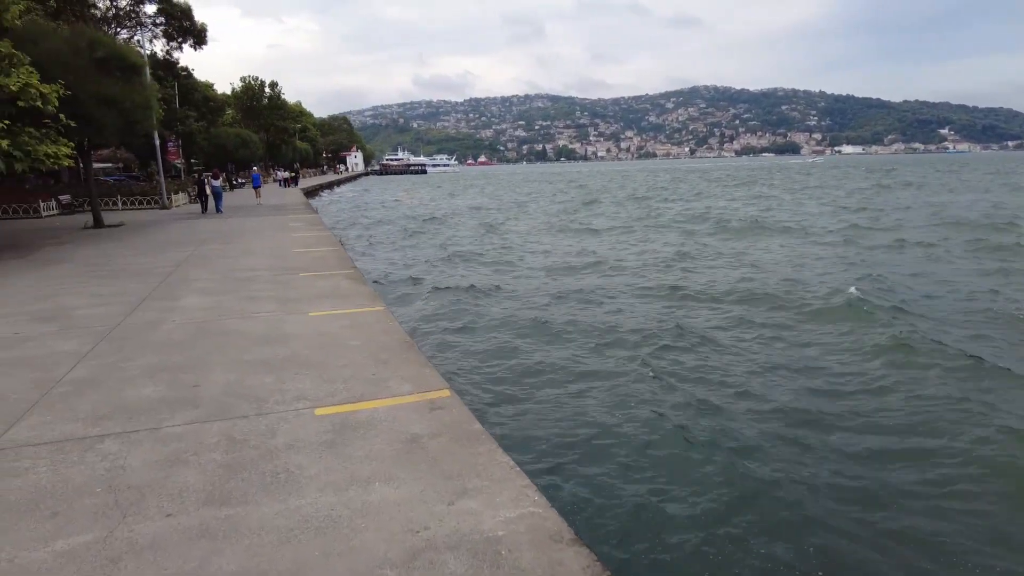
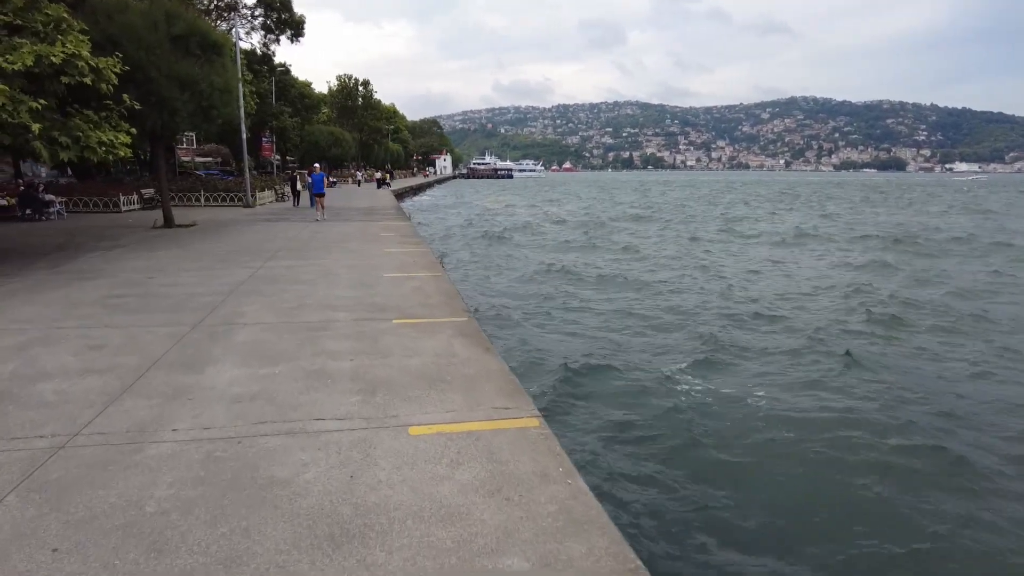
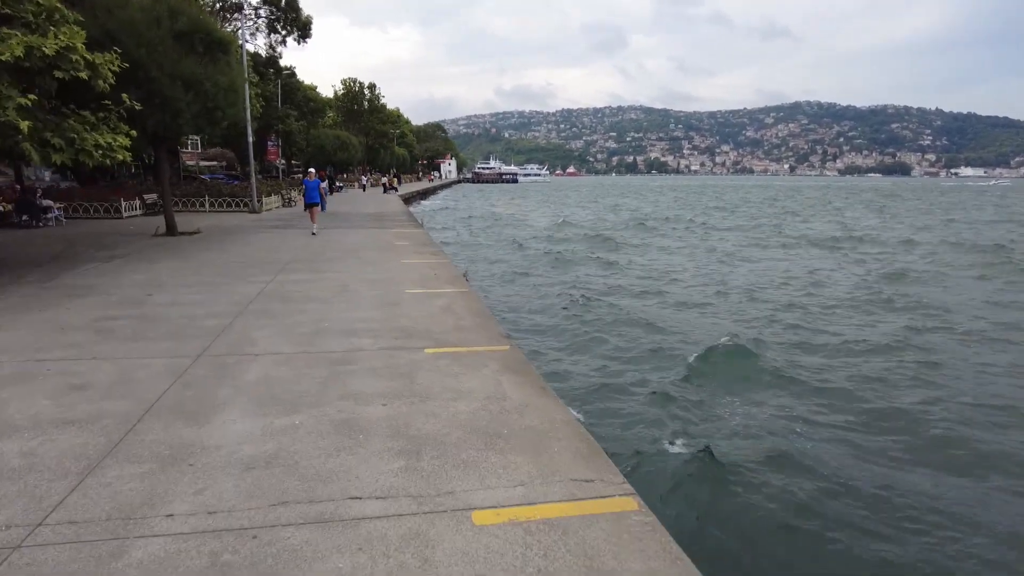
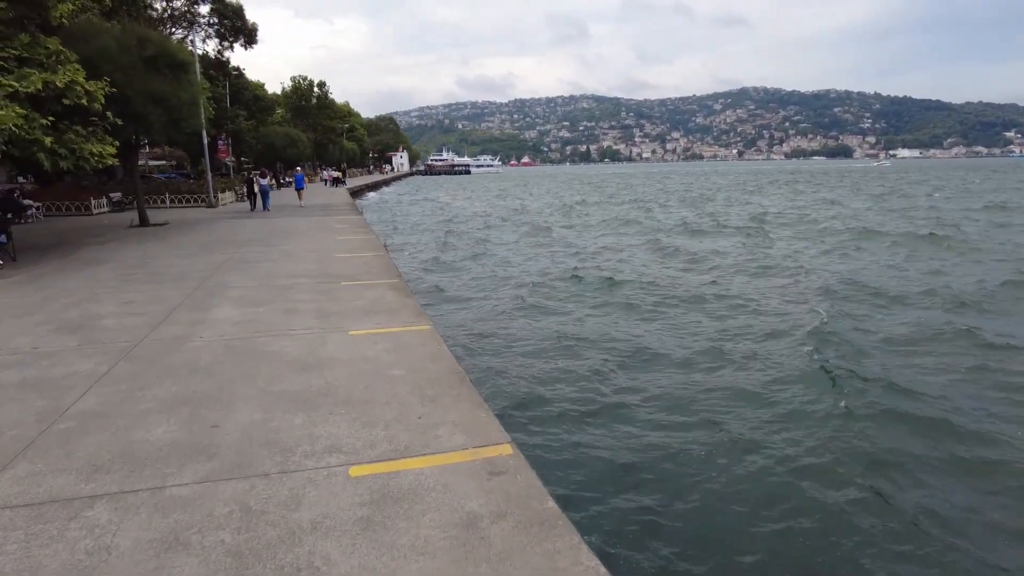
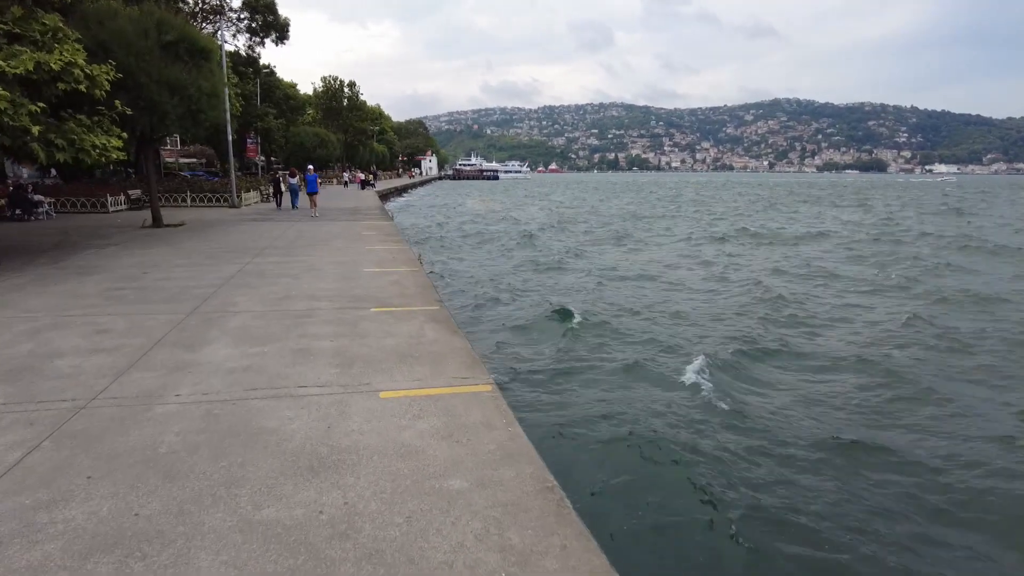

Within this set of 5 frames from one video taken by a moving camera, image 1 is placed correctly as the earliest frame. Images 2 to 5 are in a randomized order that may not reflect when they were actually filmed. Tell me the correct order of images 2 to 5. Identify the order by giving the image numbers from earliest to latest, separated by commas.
4, 5, 2, 3
